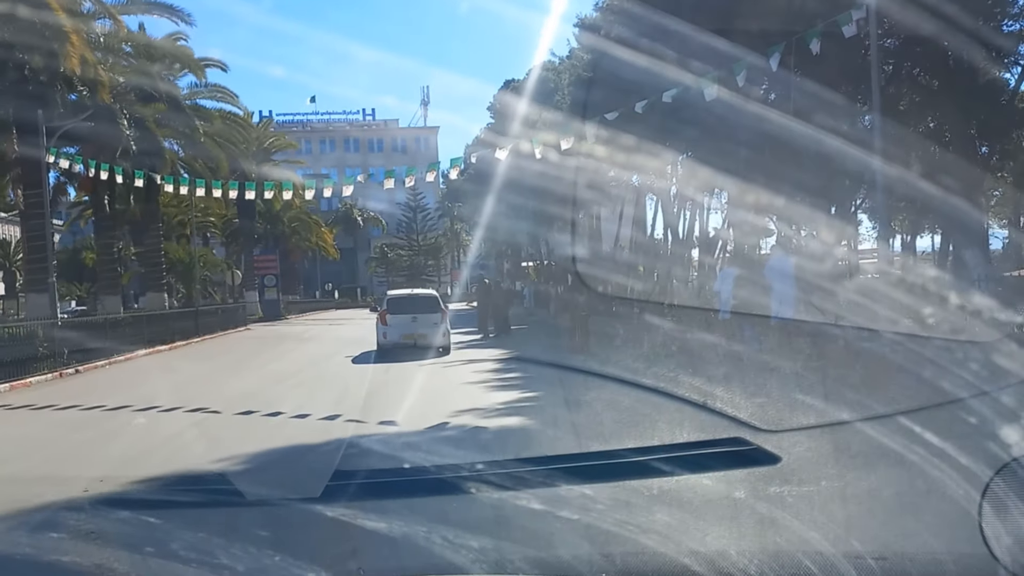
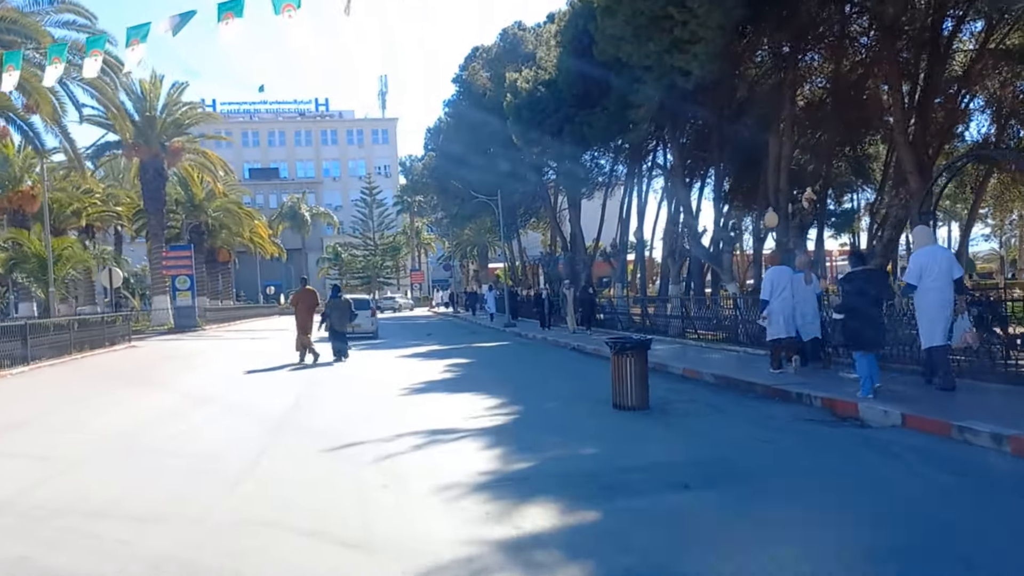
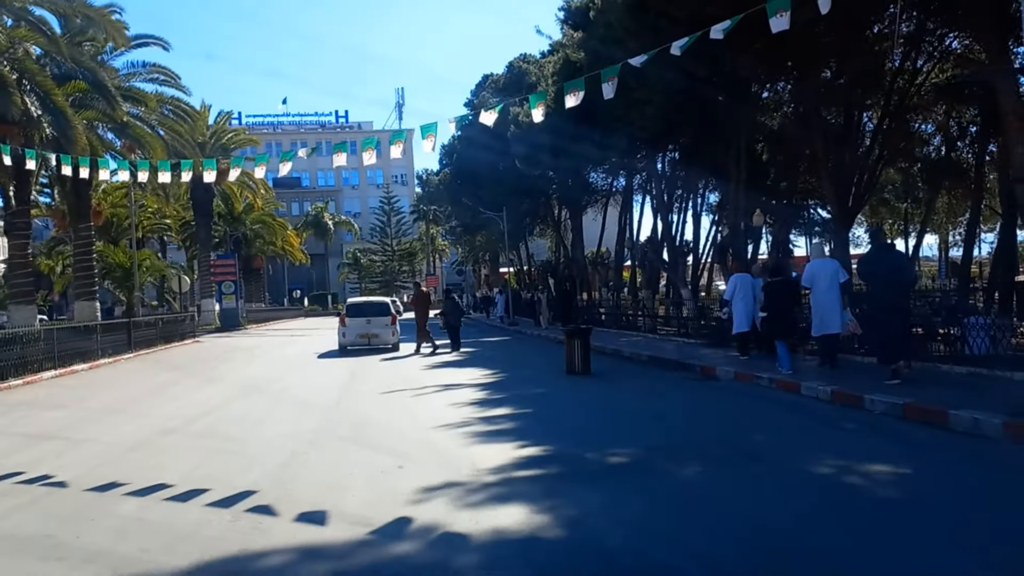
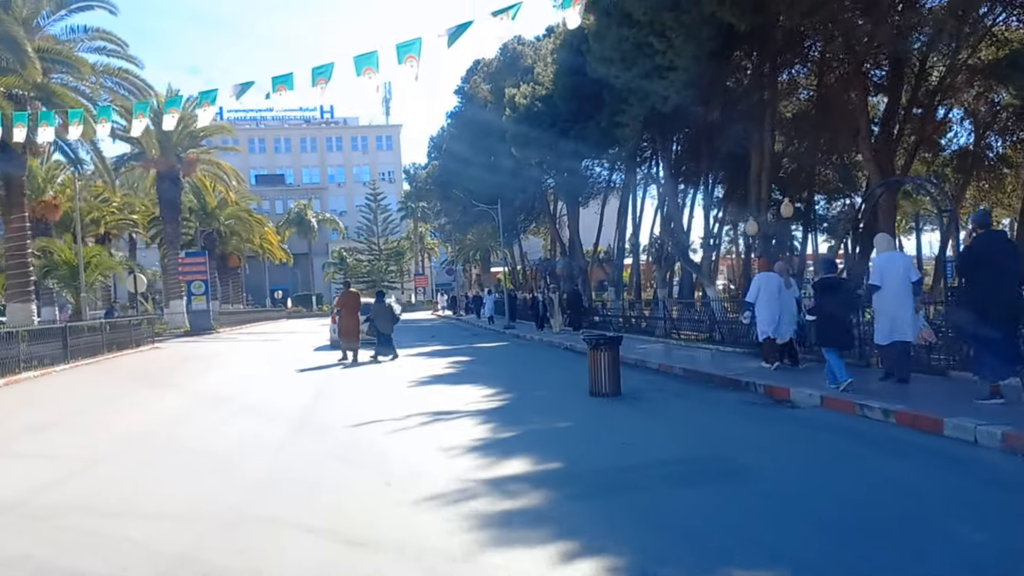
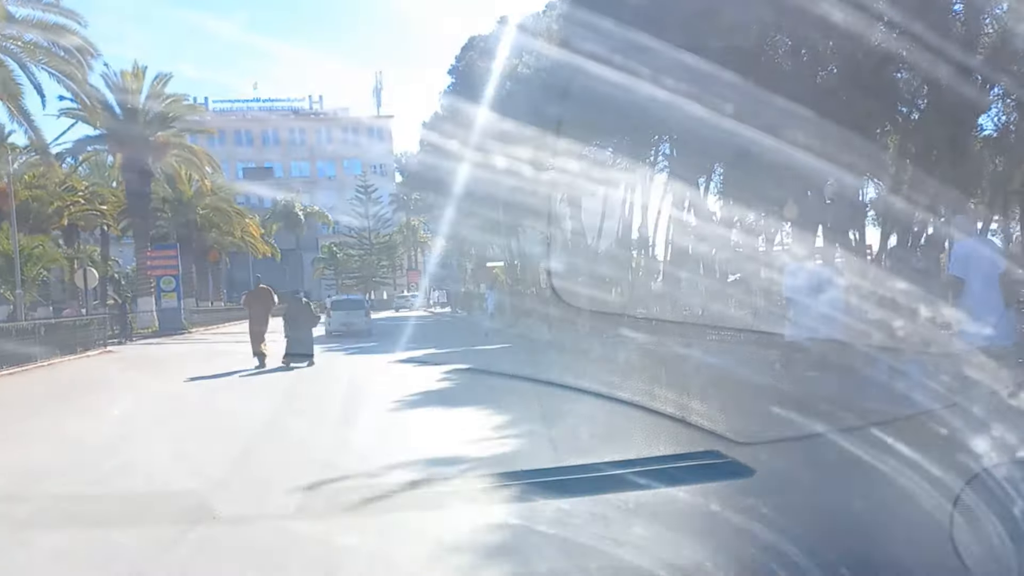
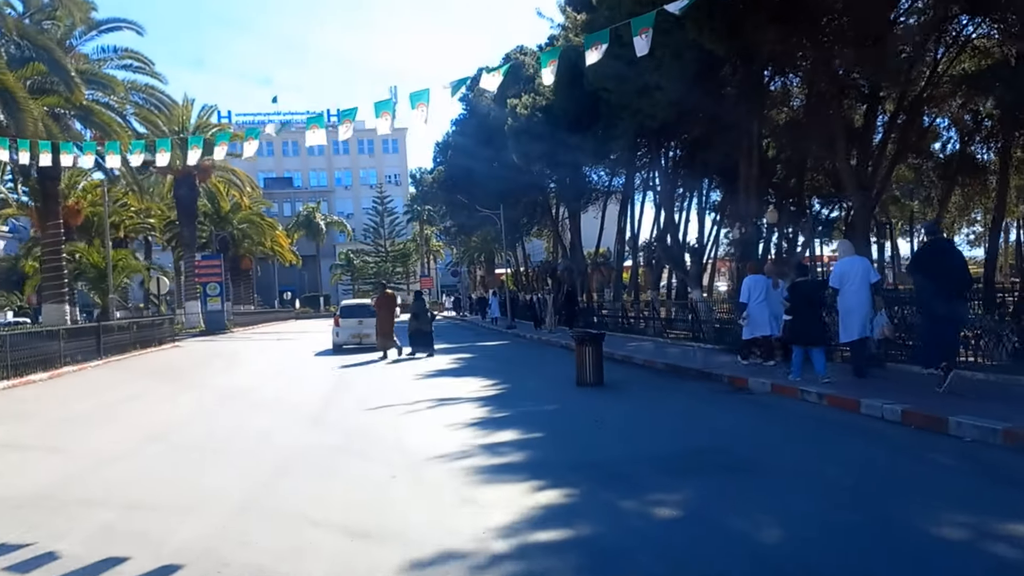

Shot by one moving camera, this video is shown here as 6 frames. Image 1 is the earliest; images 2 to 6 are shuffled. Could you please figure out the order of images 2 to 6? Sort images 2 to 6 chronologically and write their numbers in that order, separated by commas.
3, 6, 4, 2, 5
